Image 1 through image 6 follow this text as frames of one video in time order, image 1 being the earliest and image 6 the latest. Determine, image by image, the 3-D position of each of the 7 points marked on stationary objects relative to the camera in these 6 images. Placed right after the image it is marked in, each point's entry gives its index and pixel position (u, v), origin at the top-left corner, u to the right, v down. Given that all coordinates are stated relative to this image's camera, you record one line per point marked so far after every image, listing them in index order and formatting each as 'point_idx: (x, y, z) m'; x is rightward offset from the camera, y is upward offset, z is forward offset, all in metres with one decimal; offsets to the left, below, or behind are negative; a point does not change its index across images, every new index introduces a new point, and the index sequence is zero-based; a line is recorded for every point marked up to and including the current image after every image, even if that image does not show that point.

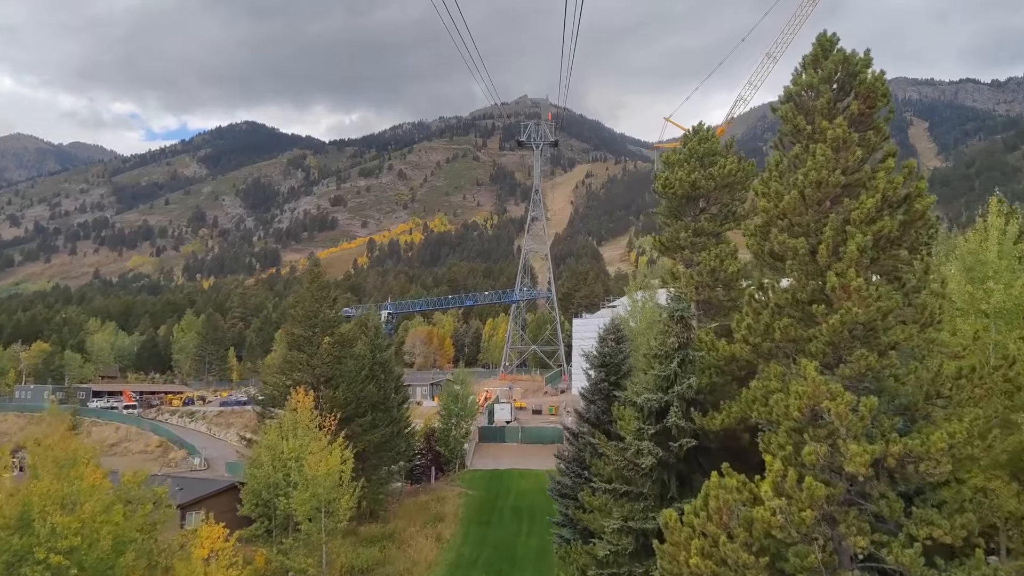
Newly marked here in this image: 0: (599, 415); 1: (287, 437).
0: (+2.4, -3.5, +17.0) m
1: (-6.9, -4.6, +19.0) m
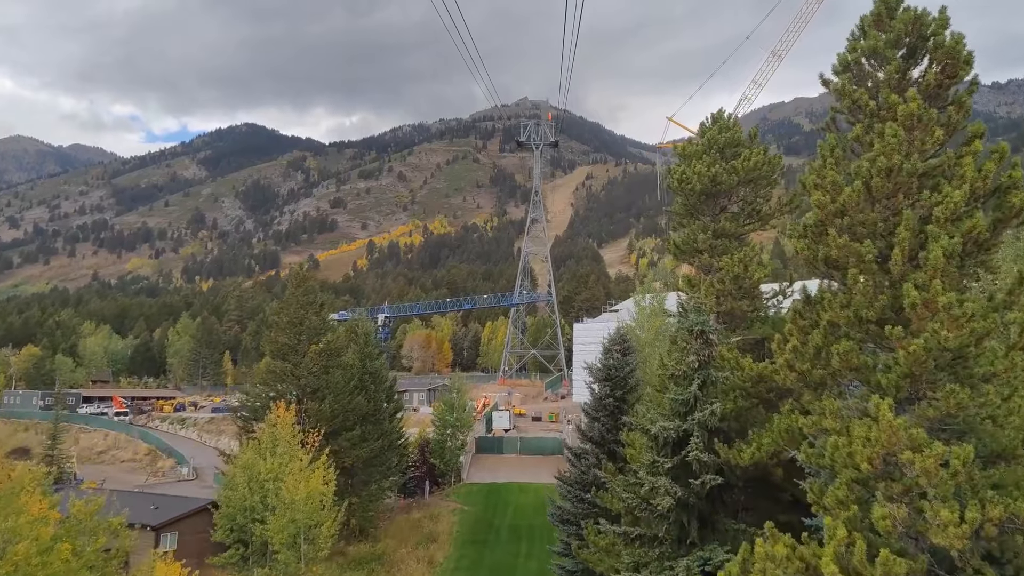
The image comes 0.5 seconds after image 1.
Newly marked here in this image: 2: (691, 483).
0: (+2.3, -3.7, +15.6) m
1: (-7.0, -4.8, +17.6) m
2: (+2.9, -3.2, +10.2) m
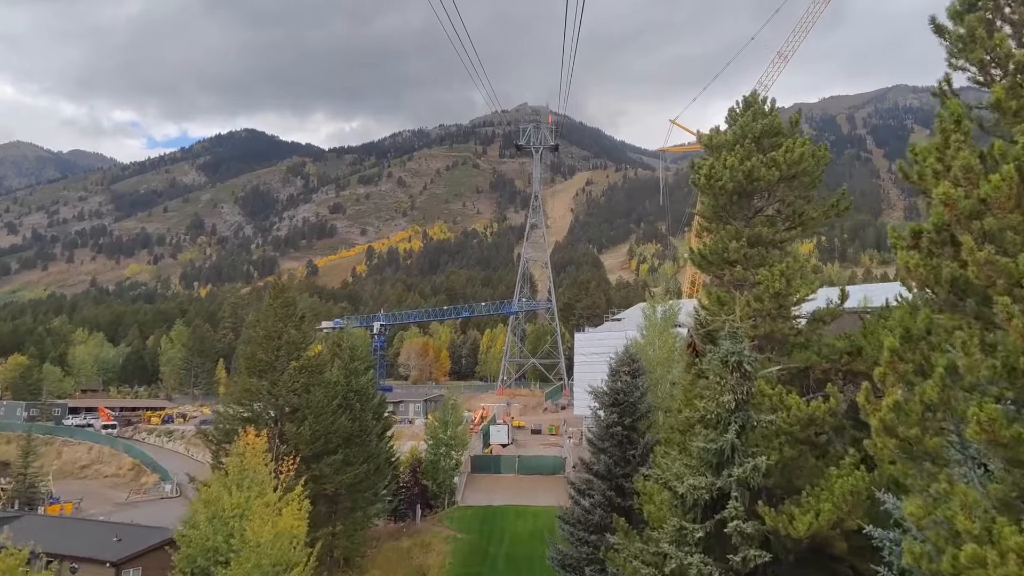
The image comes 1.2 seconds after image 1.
0: (+2.2, -4.0, +13.7) m
1: (-7.1, -5.1, +15.8) m
2: (+2.8, -3.4, +8.3) m
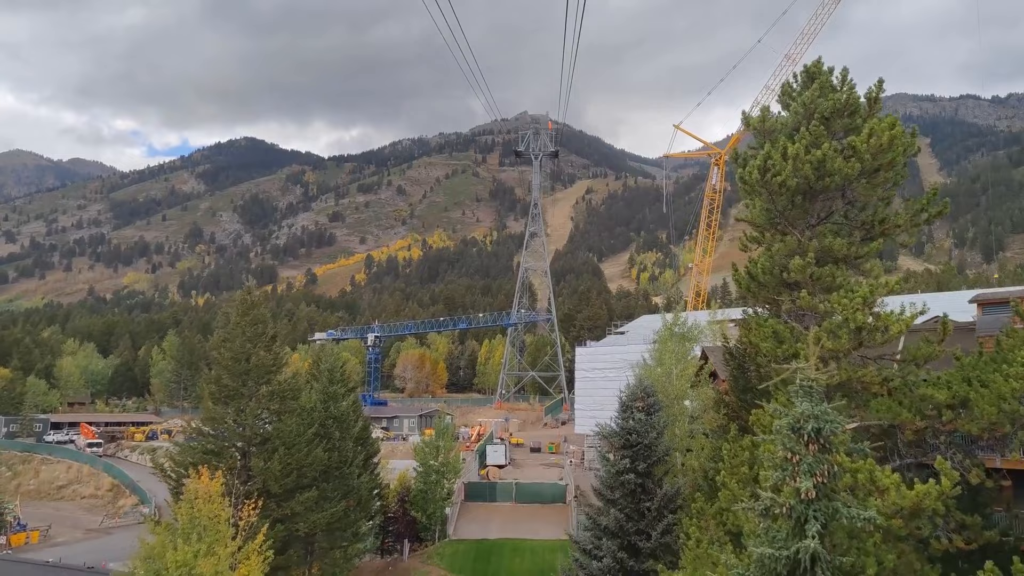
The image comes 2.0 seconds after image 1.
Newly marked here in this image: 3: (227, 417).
0: (+2.1, -4.4, +11.5) m
1: (-7.3, -5.5, +13.5) m
2: (+2.7, -3.8, +6.1) m
3: (-8.5, -3.8, +18.4) m
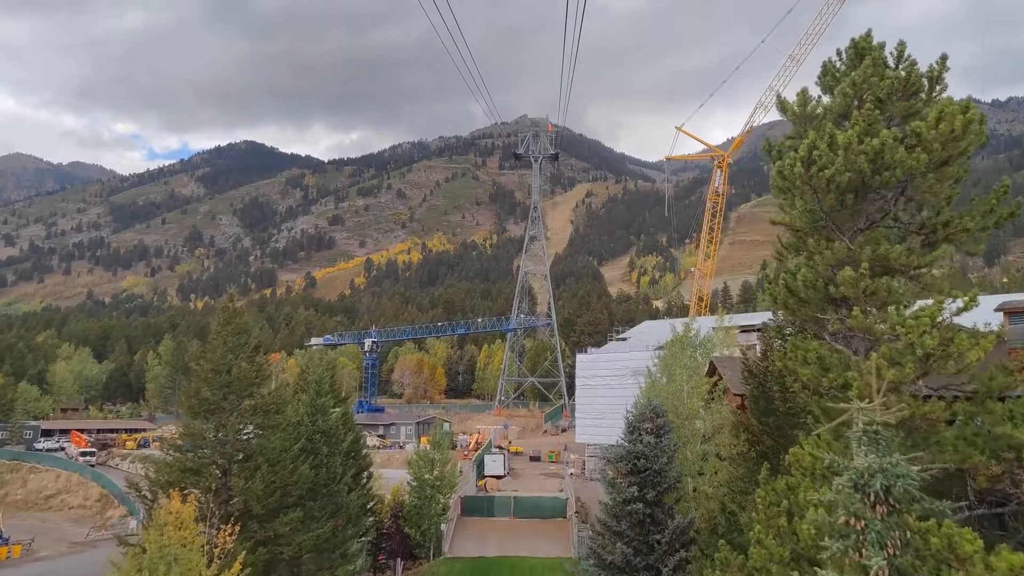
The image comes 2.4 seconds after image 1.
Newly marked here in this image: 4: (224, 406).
0: (+2.0, -4.6, +10.4) m
1: (-7.3, -5.7, +12.4) m
2: (+2.6, -3.9, +5.0) m
3: (-8.5, -4.0, +17.3) m
4: (-8.3, -3.4, +17.8) m
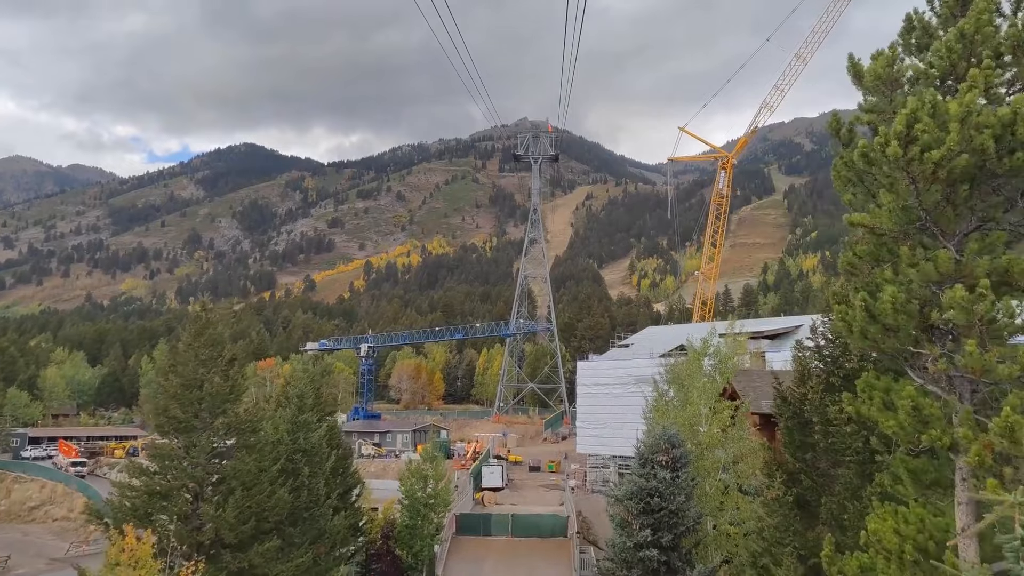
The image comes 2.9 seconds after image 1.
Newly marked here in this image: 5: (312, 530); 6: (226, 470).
0: (+1.9, -4.8, +9.0) m
1: (-7.4, -5.9, +11.0) m
2: (+2.5, -4.1, +3.6) m
3: (-8.6, -4.3, +15.8) m
4: (-8.4, -3.6, +16.3) m
5: (-5.7, -7.1, +18.0) m
6: (-7.4, -4.7, +15.9) m
